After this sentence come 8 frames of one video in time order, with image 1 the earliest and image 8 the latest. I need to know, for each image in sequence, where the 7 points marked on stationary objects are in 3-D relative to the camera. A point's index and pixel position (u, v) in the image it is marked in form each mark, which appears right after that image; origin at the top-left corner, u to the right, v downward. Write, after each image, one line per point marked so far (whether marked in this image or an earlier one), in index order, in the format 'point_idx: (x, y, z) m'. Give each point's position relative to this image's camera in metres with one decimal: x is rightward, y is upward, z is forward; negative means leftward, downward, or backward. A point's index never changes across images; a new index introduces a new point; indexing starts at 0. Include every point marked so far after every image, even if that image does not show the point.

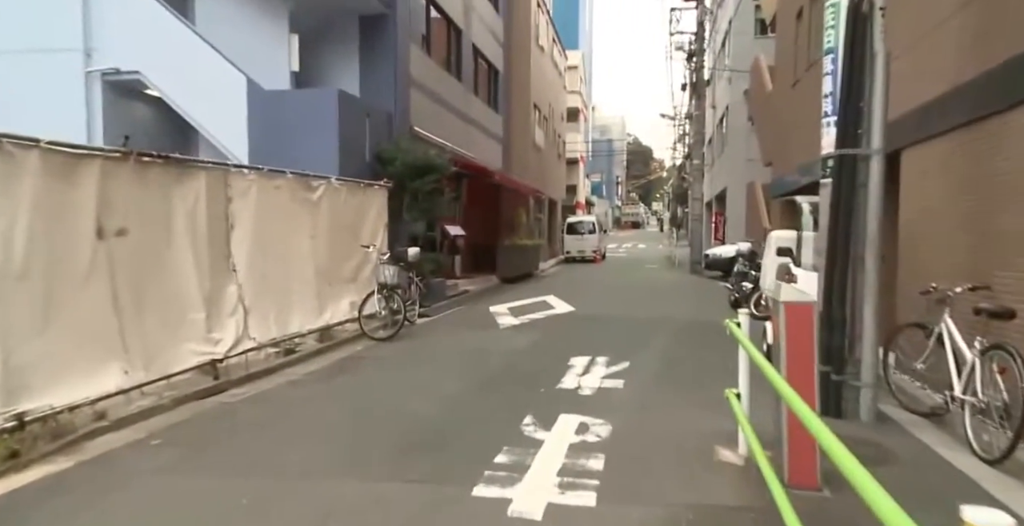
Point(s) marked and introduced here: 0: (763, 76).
0: (+9.1, +6.8, +19.9) m
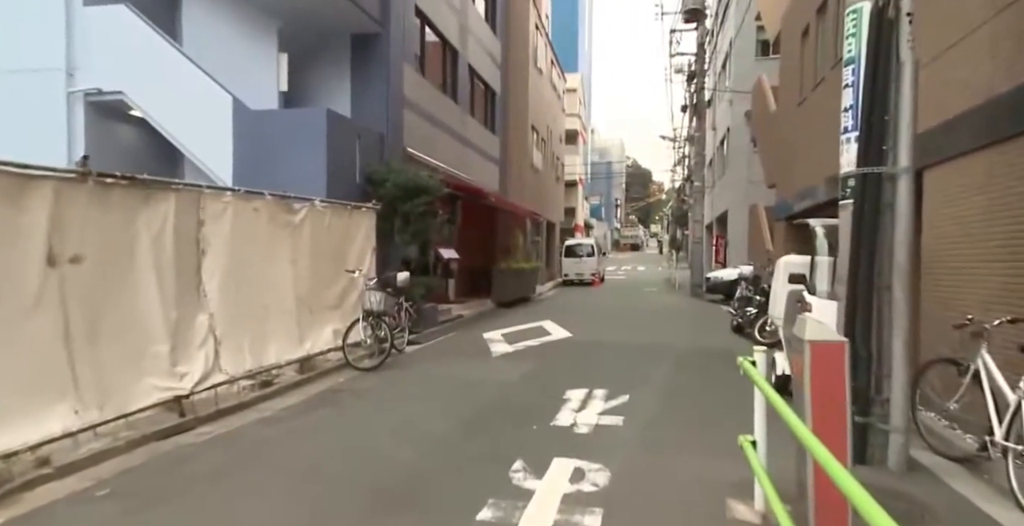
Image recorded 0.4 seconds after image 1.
0: (+9.0, +5.9, +19.7) m
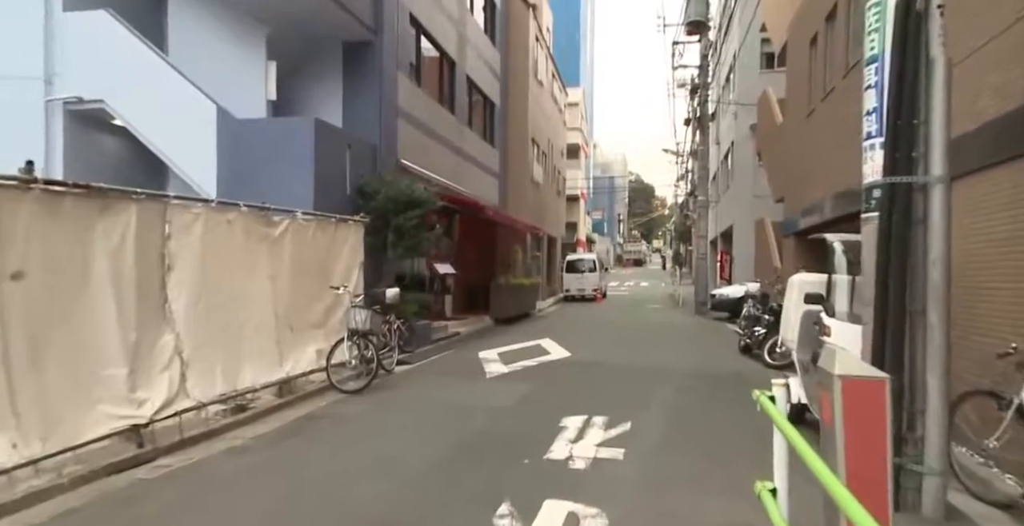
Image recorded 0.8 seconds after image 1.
0: (+9.0, +5.4, +19.2) m
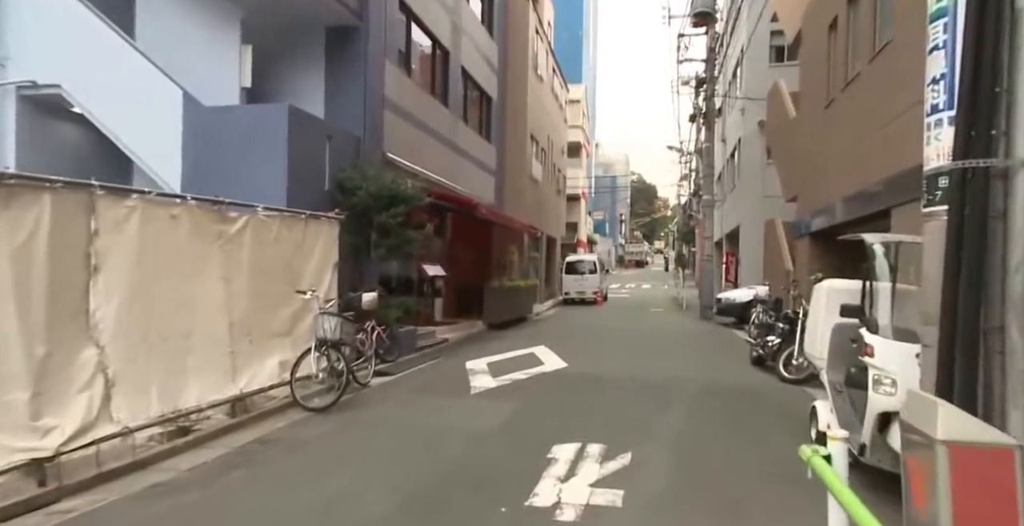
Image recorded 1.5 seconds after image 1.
0: (+8.9, +5.3, +18.3) m
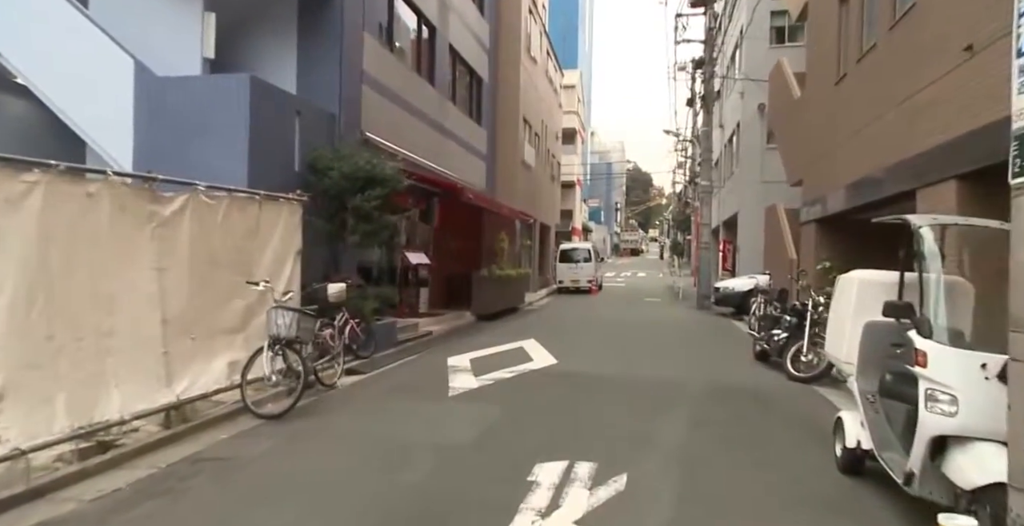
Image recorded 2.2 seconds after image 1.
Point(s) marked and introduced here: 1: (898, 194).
0: (+8.5, +5.7, +17.3) m
1: (+6.7, +1.2, +9.9) m
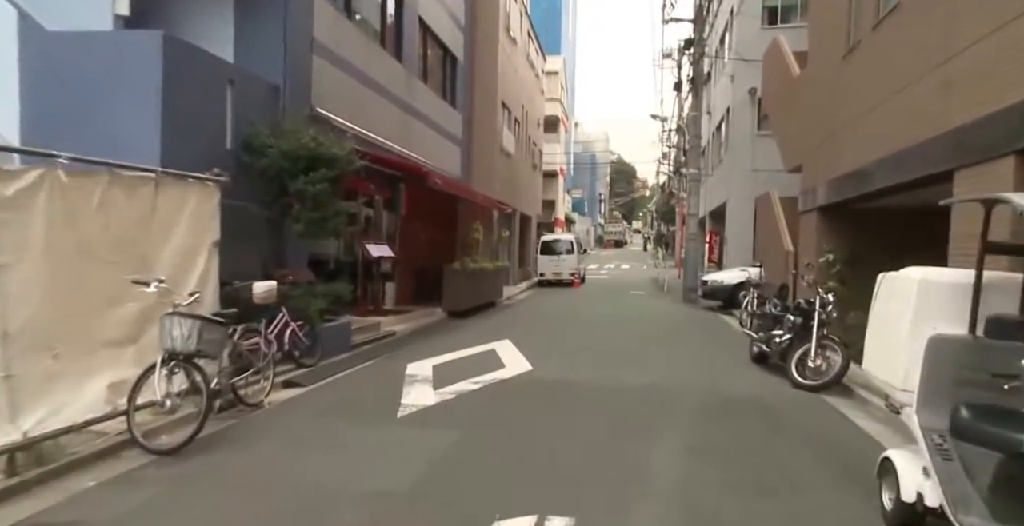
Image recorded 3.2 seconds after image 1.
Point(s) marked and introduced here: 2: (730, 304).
0: (+7.8, +5.9, +16.1) m
1: (+6.2, +1.3, +8.7) m
2: (+7.4, -1.4, +19.0) m
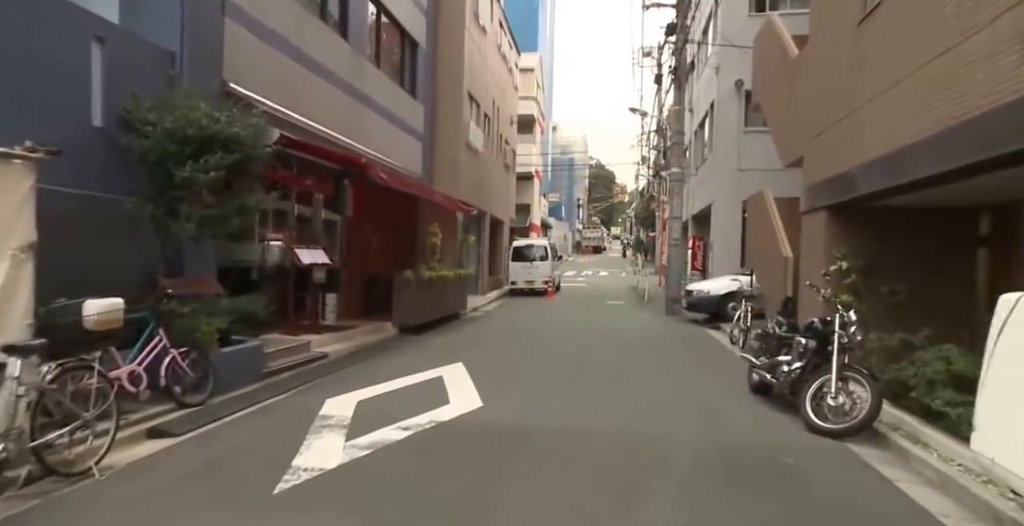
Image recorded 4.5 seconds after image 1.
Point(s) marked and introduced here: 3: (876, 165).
0: (+6.9, +5.7, +14.7) m
1: (+5.6, +1.2, +7.2) m
2: (+6.3, -1.6, +17.5) m
3: (+5.7, +1.5, +8.7) m
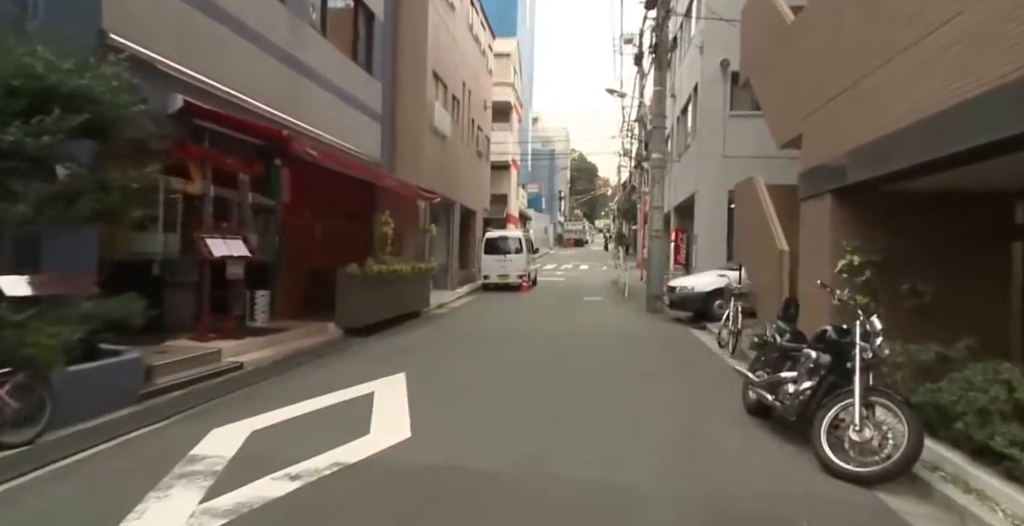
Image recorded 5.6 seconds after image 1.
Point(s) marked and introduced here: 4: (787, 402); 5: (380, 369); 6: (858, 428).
0: (+6.0, +5.8, +13.2) m
1: (+4.9, +1.3, +5.8) m
2: (+5.4, -1.4, +16.1) m
3: (+5.0, +1.6, +7.3) m
4: (+3.0, -1.4, +6.0) m
5: (-2.1, -1.7, +9.1) m
6: (+3.0, -1.4, +5.0) m
